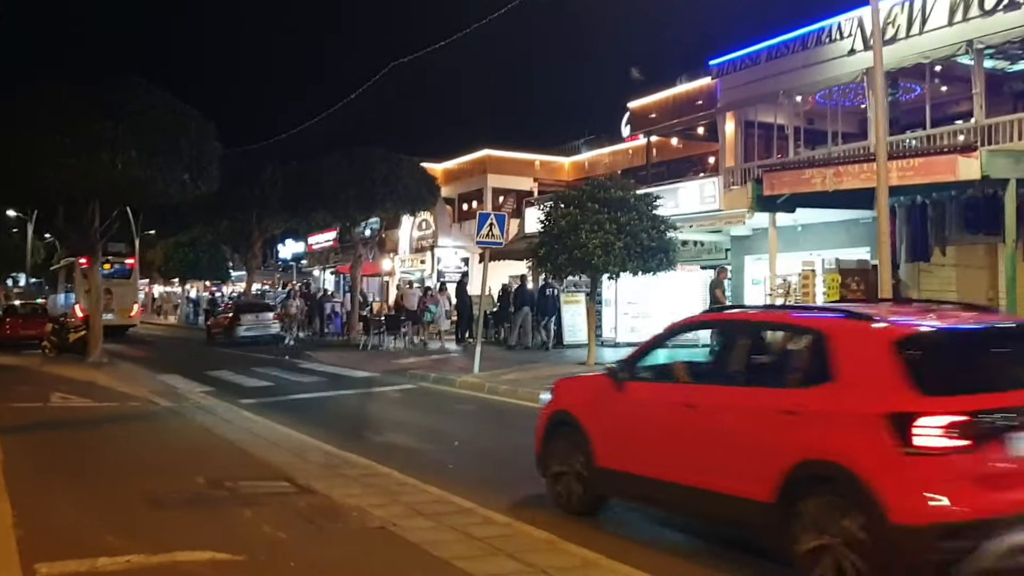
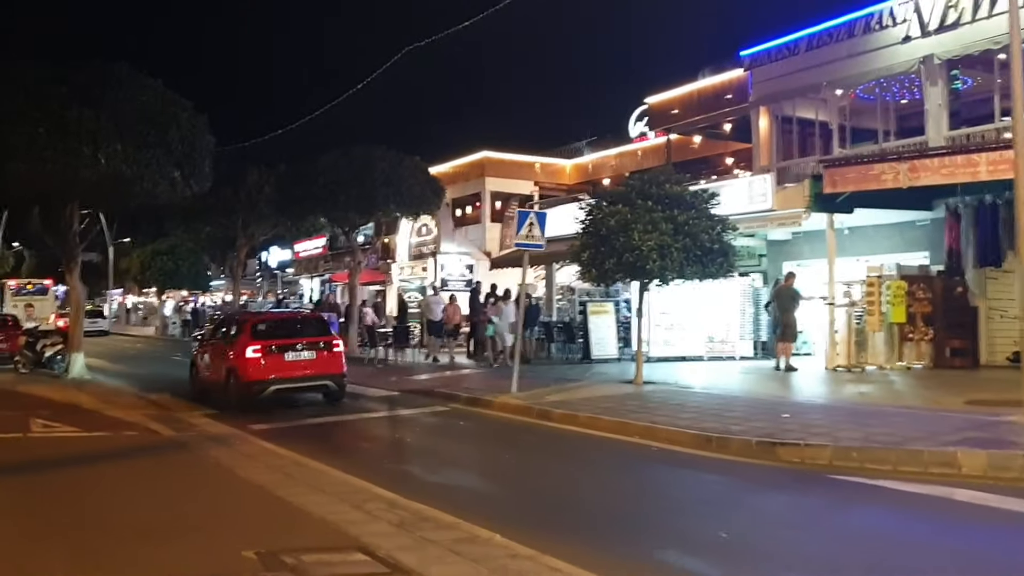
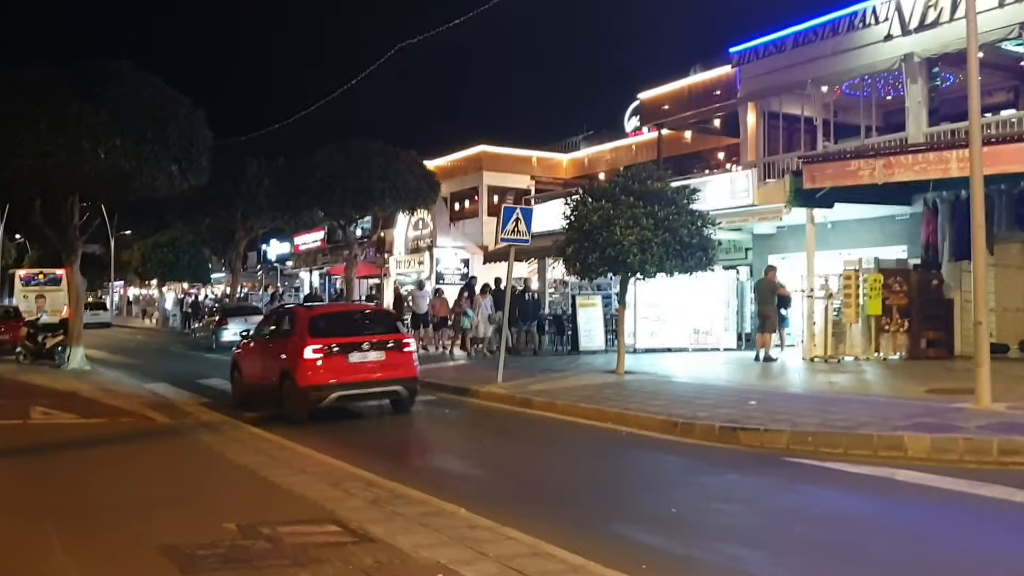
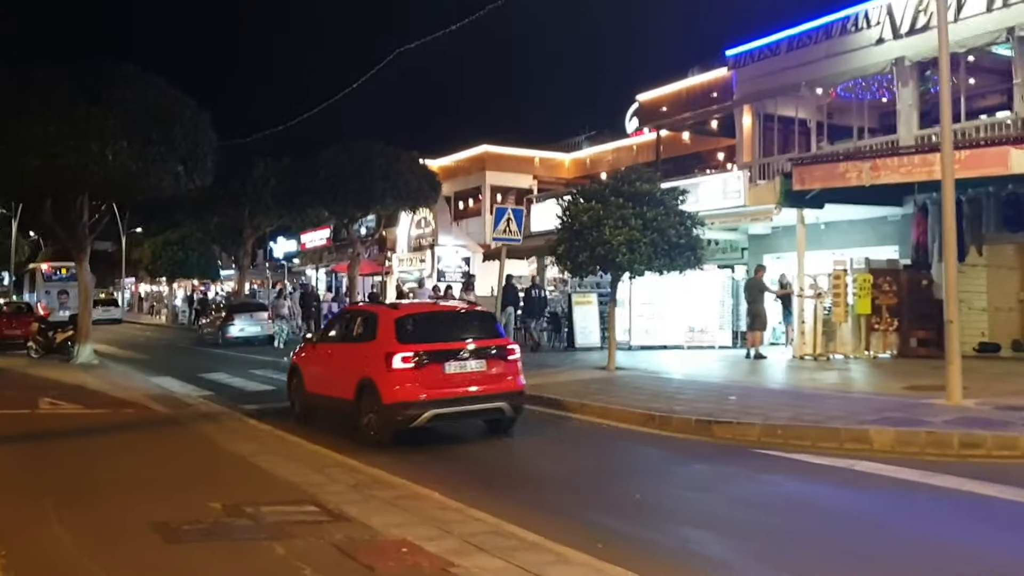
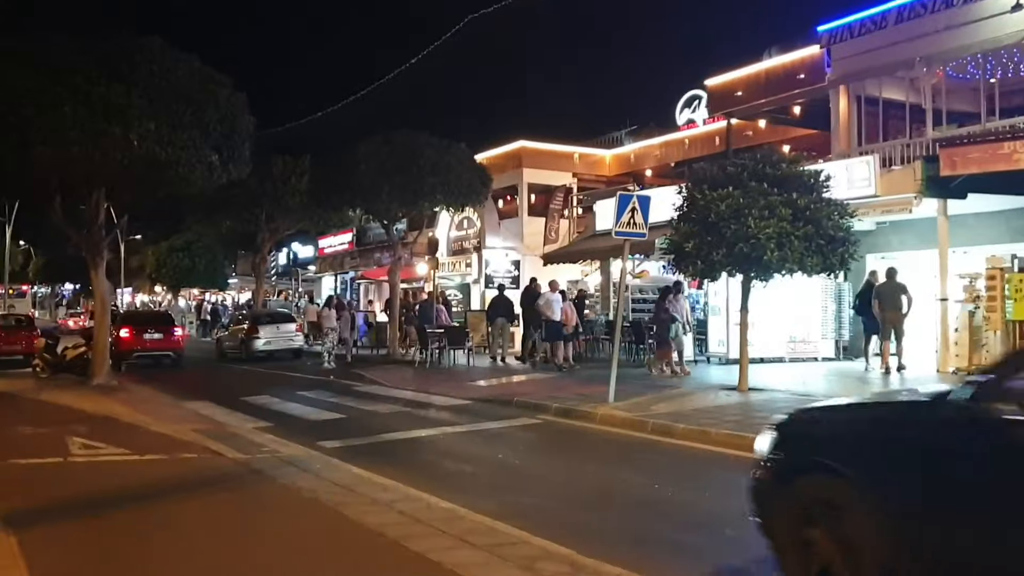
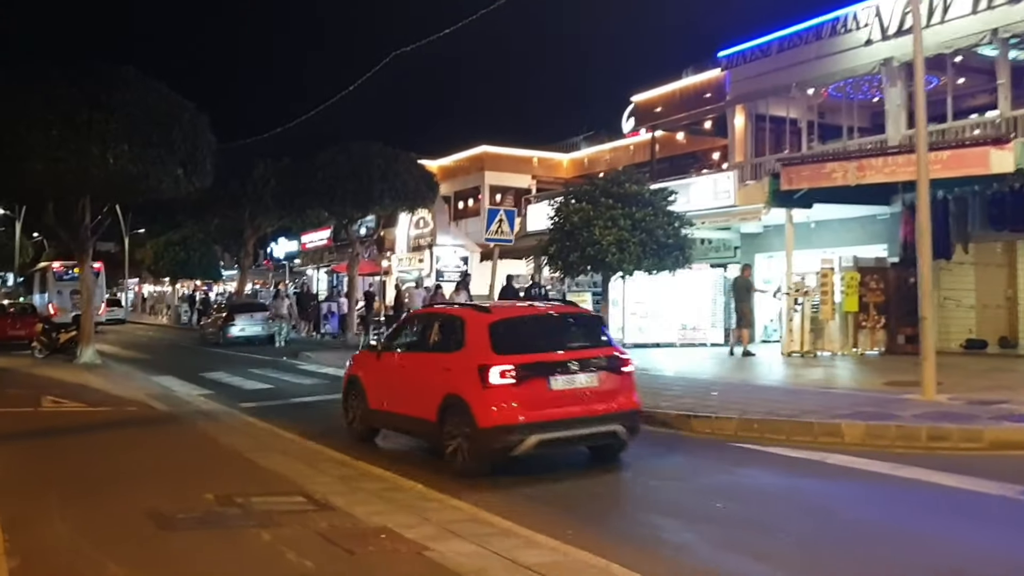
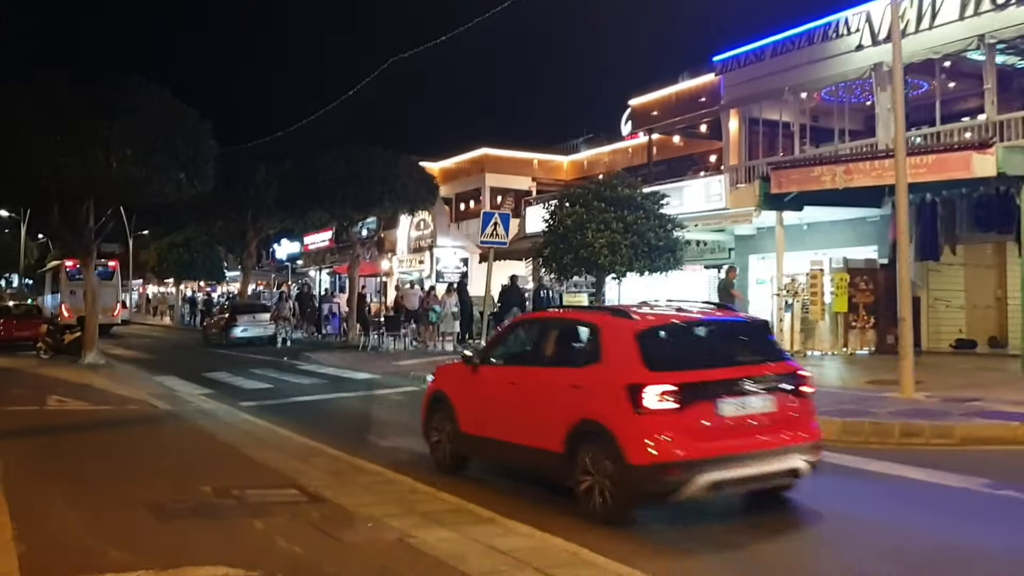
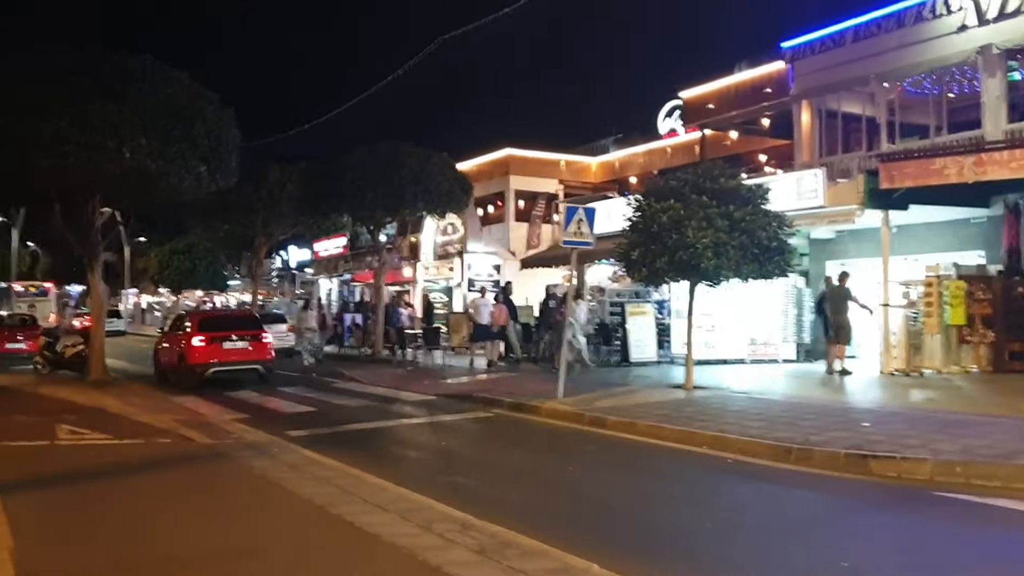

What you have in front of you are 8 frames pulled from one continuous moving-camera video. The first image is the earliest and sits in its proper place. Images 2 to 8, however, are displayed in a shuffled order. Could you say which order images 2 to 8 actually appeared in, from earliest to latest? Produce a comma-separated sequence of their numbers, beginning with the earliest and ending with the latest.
7, 6, 4, 3, 2, 8, 5
